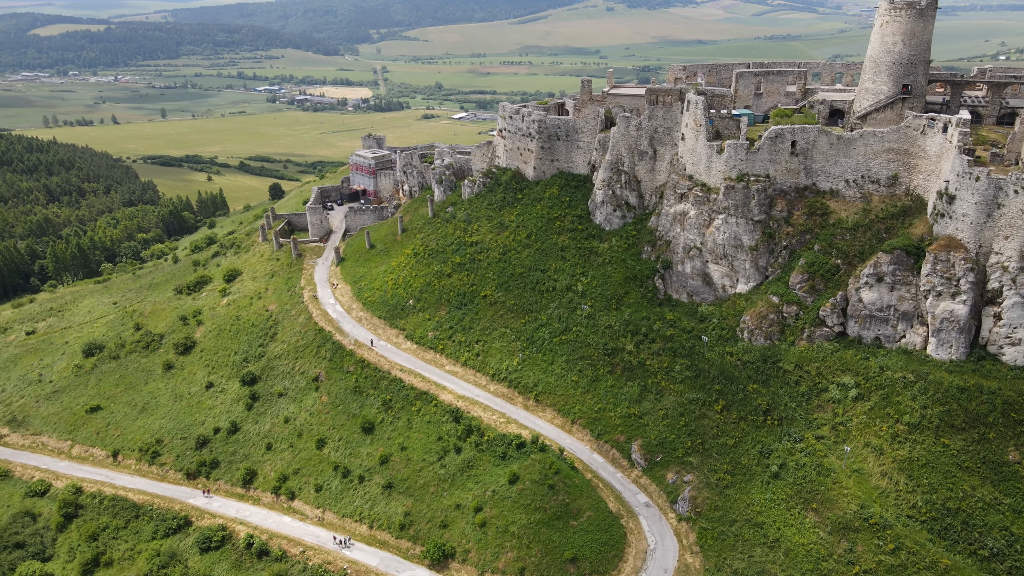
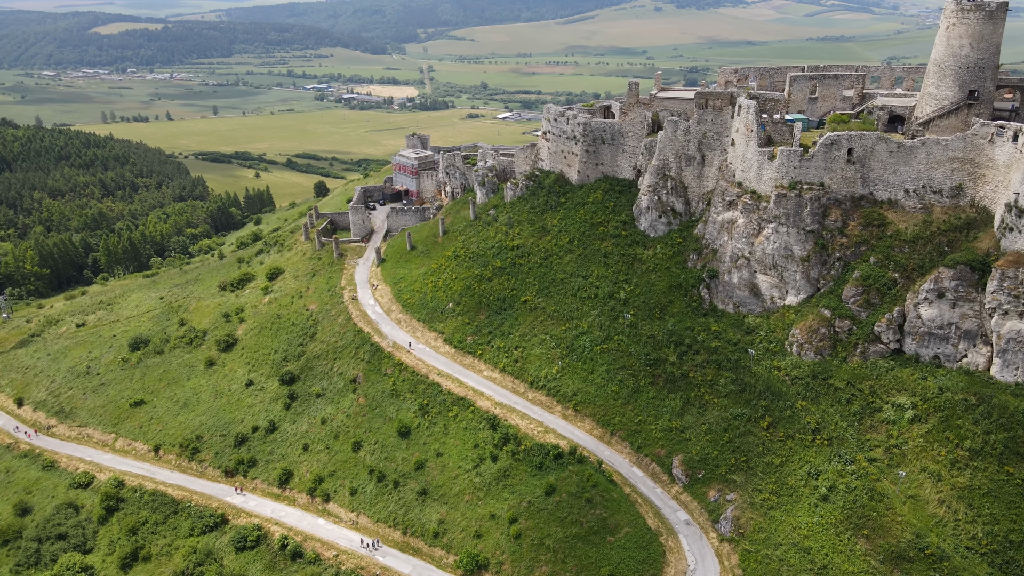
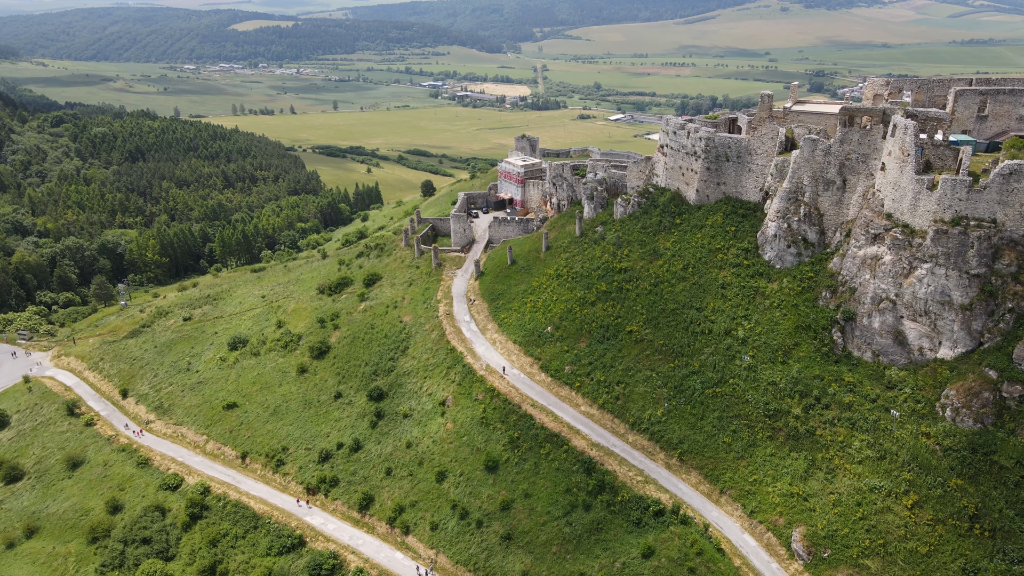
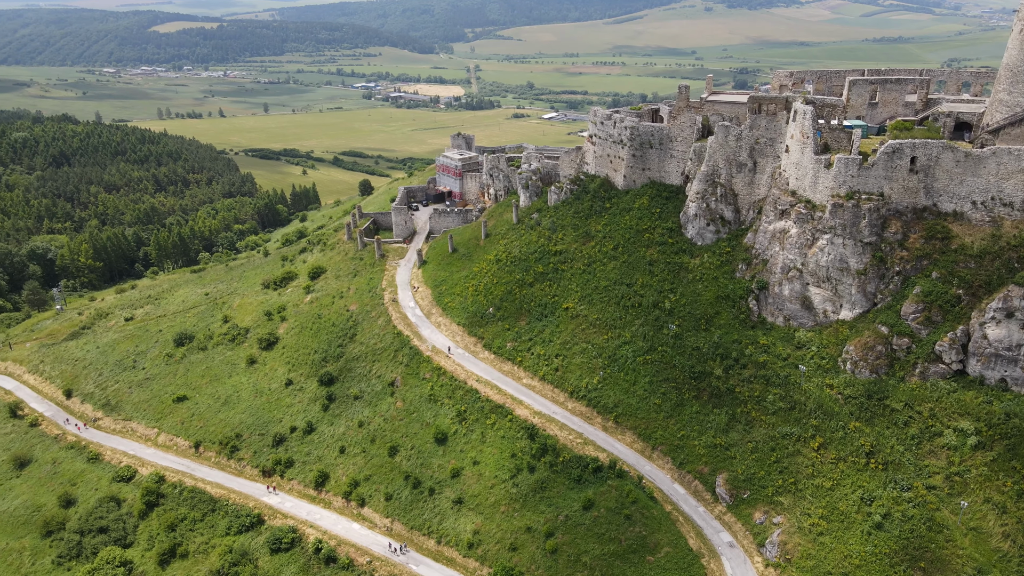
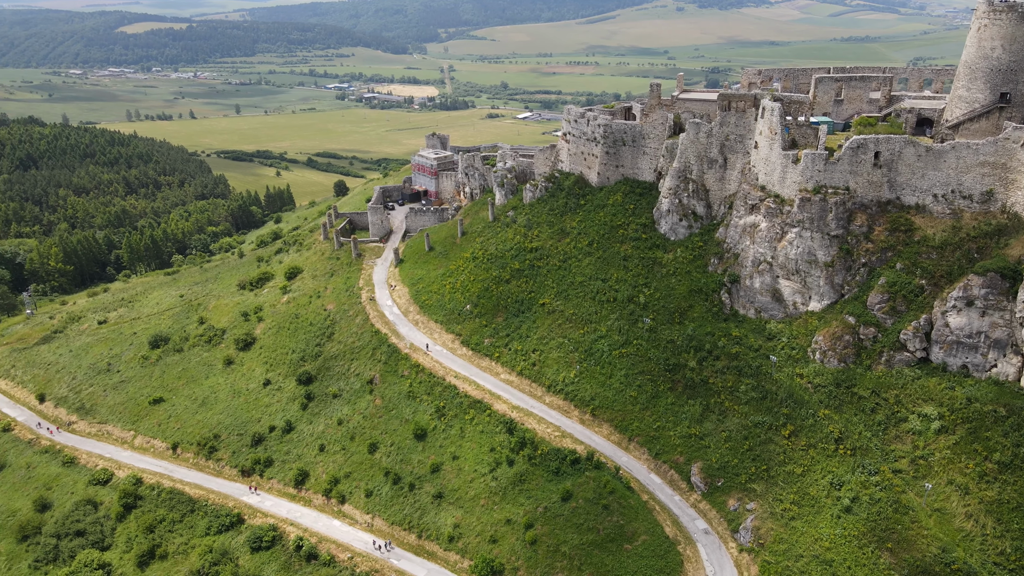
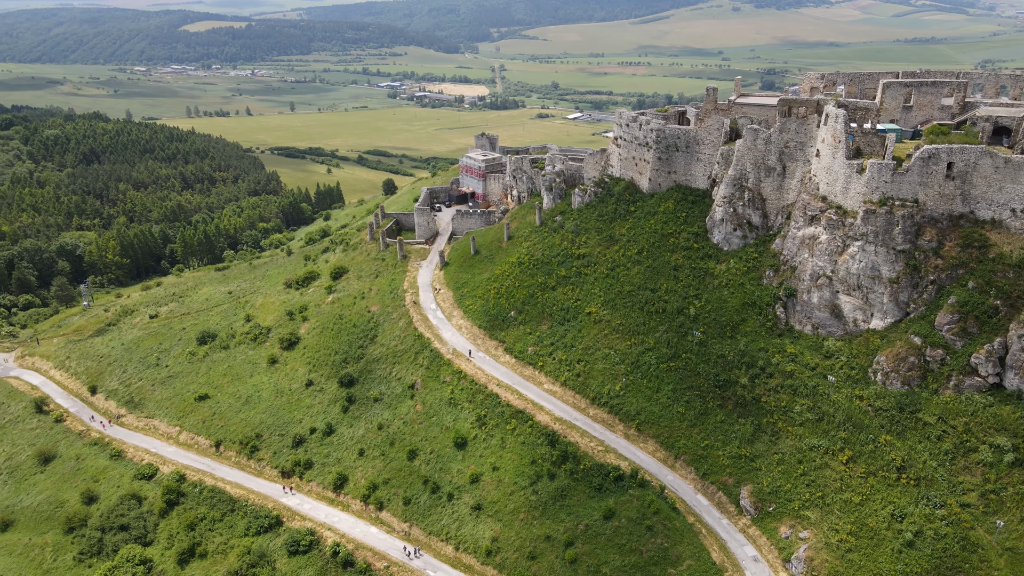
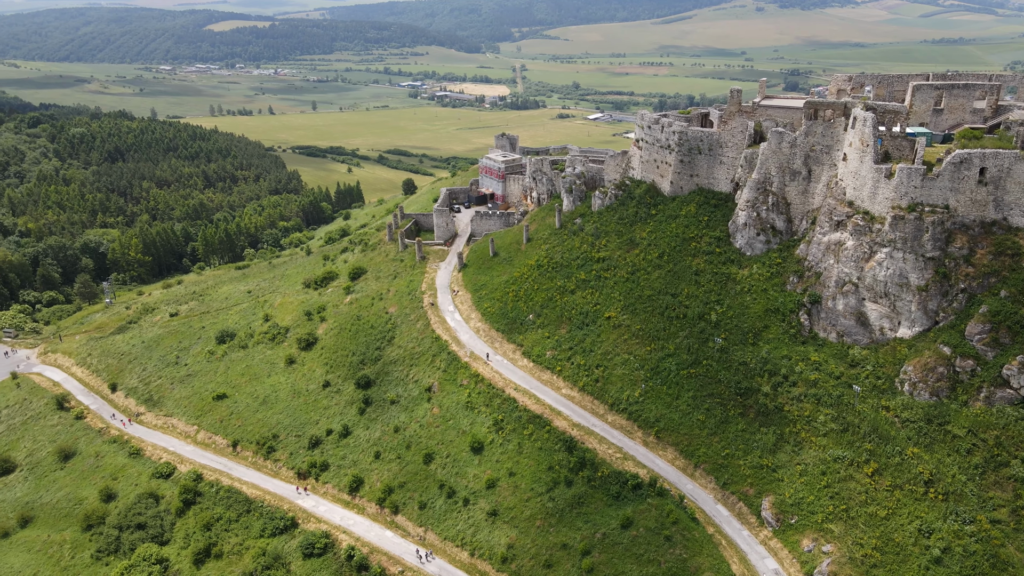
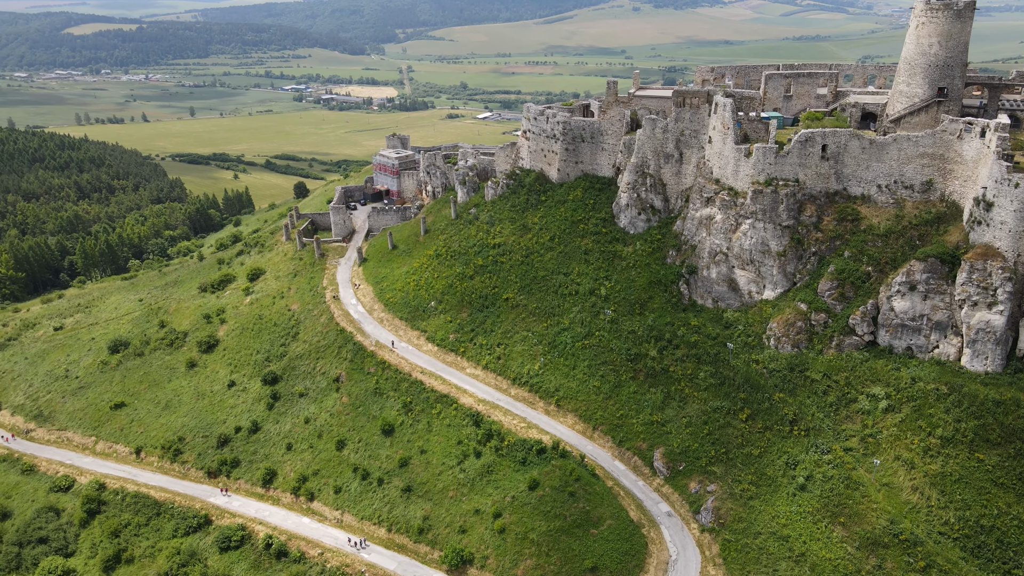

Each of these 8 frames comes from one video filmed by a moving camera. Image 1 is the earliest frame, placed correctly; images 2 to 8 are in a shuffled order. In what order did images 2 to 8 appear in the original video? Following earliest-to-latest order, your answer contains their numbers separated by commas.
8, 2, 5, 4, 6, 7, 3
